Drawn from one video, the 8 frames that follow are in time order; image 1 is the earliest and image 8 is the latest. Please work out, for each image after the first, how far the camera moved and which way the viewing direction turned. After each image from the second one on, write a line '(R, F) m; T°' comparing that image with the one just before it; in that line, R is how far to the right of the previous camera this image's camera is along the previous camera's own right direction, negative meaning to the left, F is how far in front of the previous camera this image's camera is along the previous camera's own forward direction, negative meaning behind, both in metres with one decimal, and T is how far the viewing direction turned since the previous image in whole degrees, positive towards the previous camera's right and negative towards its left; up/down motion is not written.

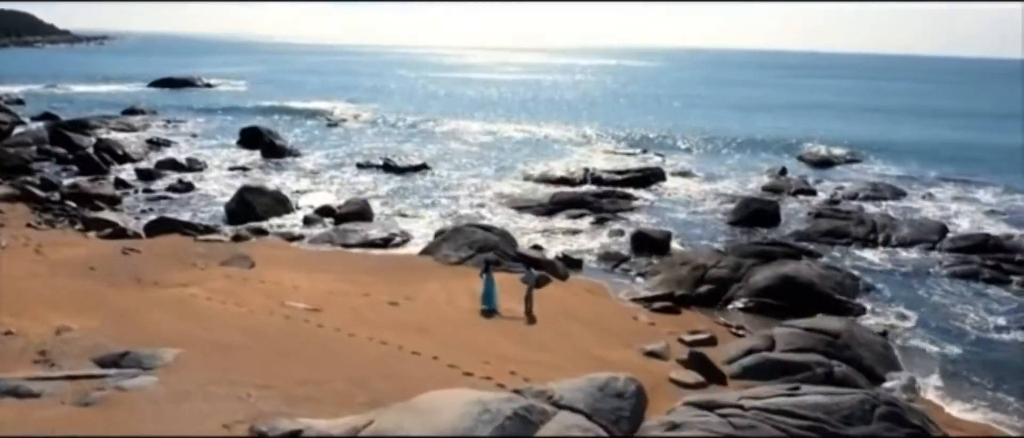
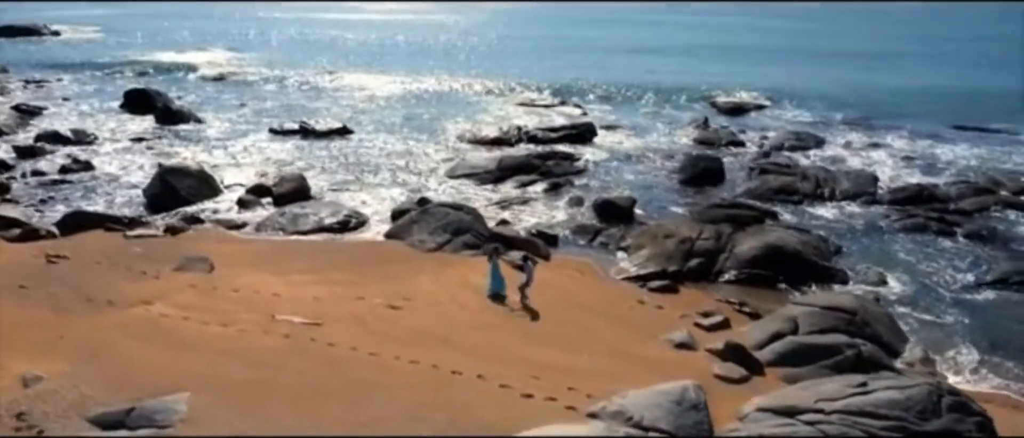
(-2.9, +1.5) m; +10°
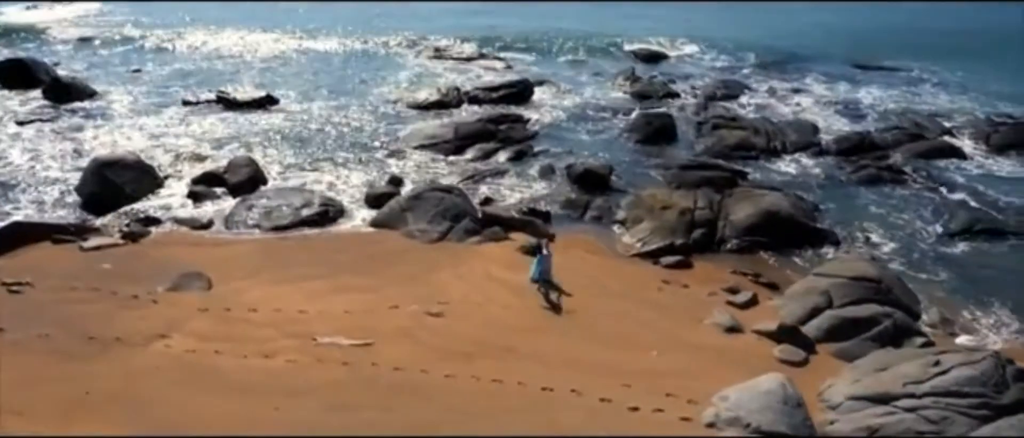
(-3.4, +1.1) m; +10°
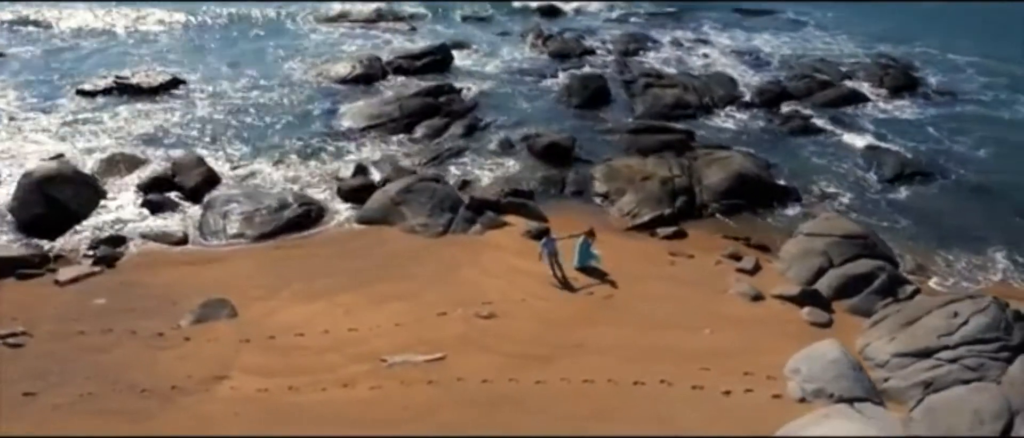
(-3.7, +0.3) m; +11°
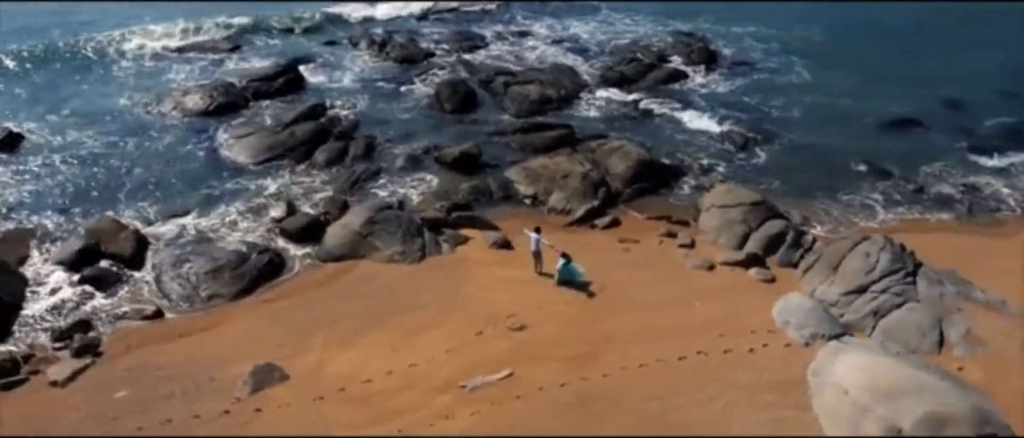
(-5.4, -0.7) m; +18°
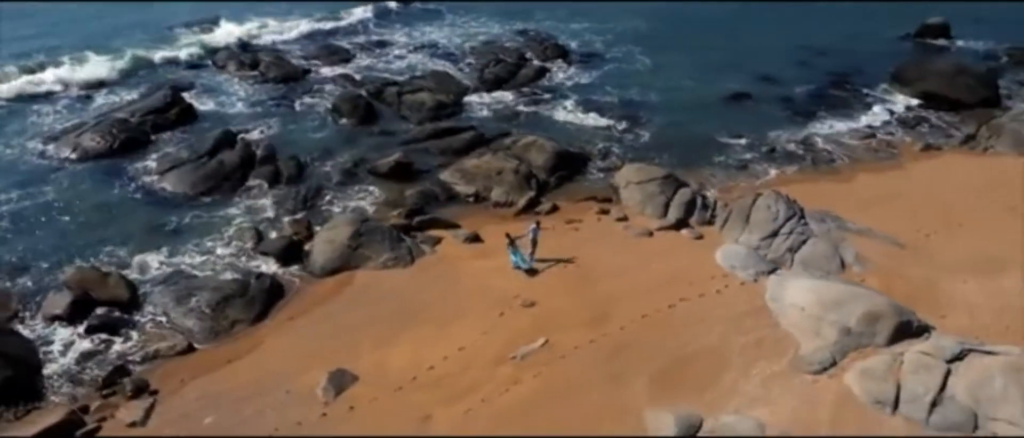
(-5.1, -2.2) m; +15°
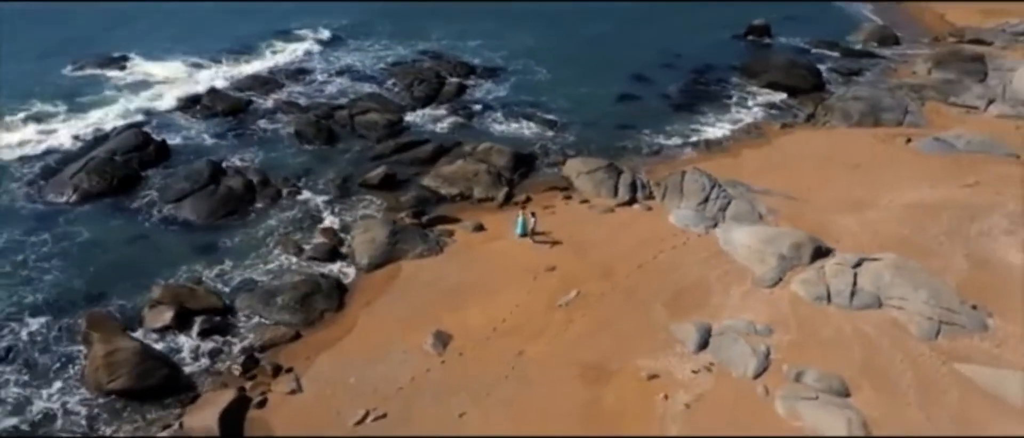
(-6.1, -5.1) m; +12°
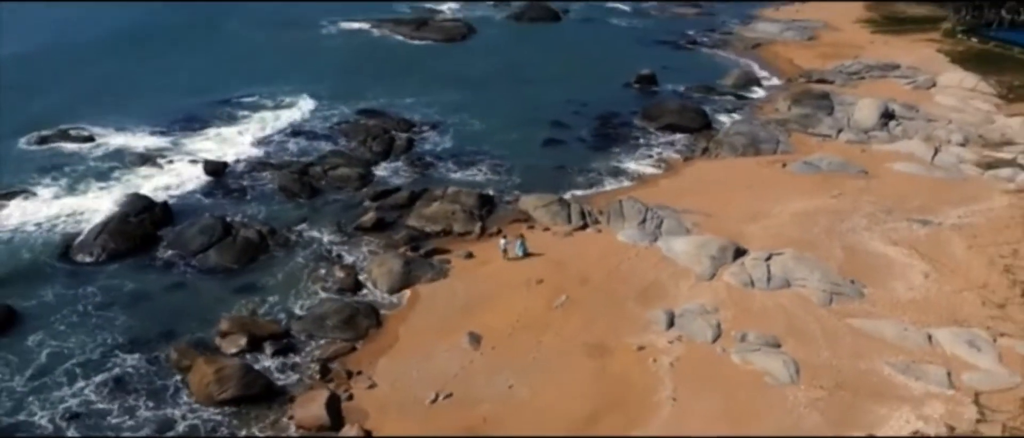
(-4.8, -6.3) m; +9°
